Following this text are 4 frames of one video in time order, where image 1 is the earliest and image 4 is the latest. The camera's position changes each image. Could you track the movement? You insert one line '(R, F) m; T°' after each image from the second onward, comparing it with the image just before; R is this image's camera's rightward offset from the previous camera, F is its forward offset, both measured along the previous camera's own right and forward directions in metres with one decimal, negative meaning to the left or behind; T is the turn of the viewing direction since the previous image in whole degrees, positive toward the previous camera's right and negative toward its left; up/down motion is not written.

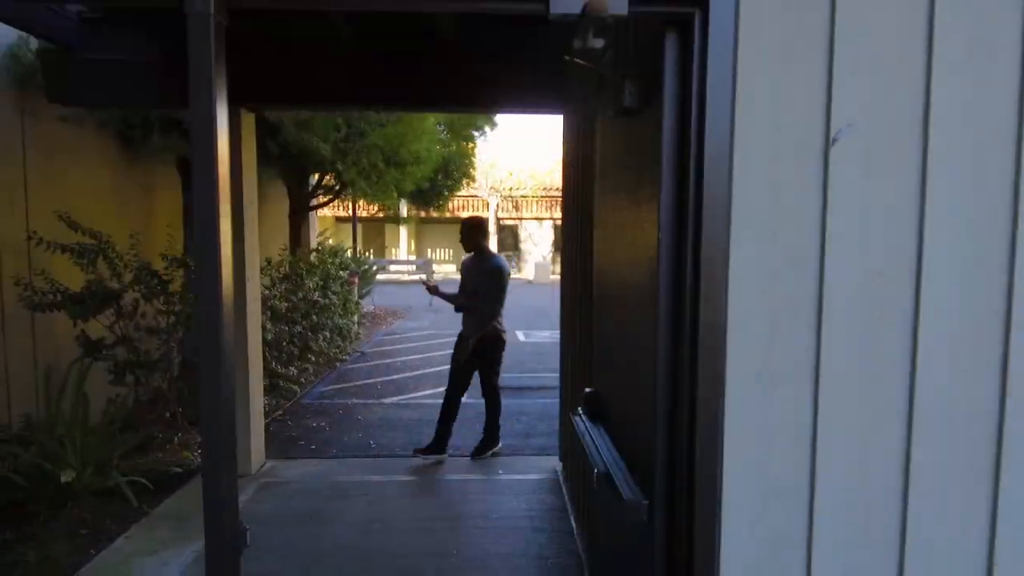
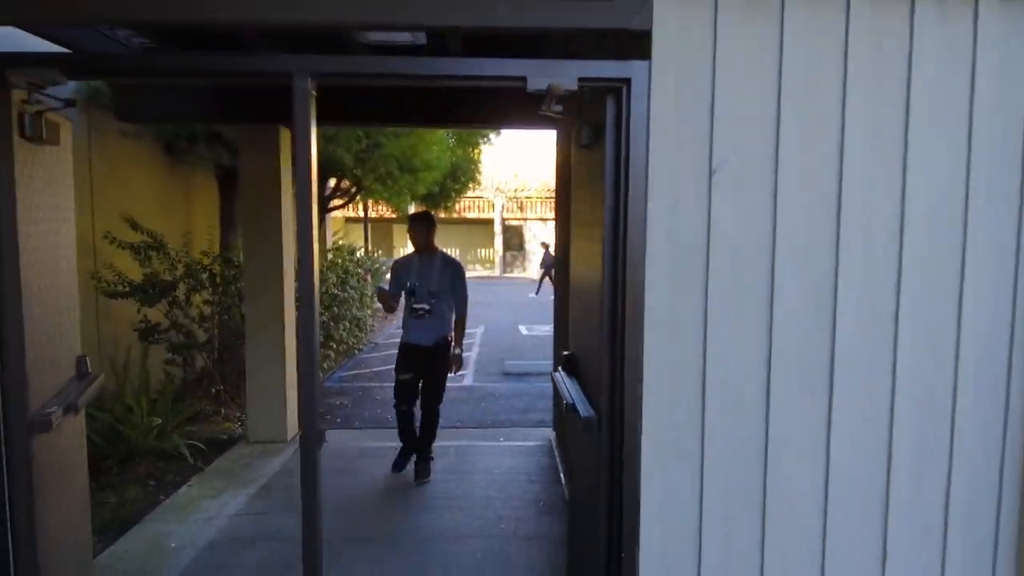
(+0.1, -0.8) m; -1°
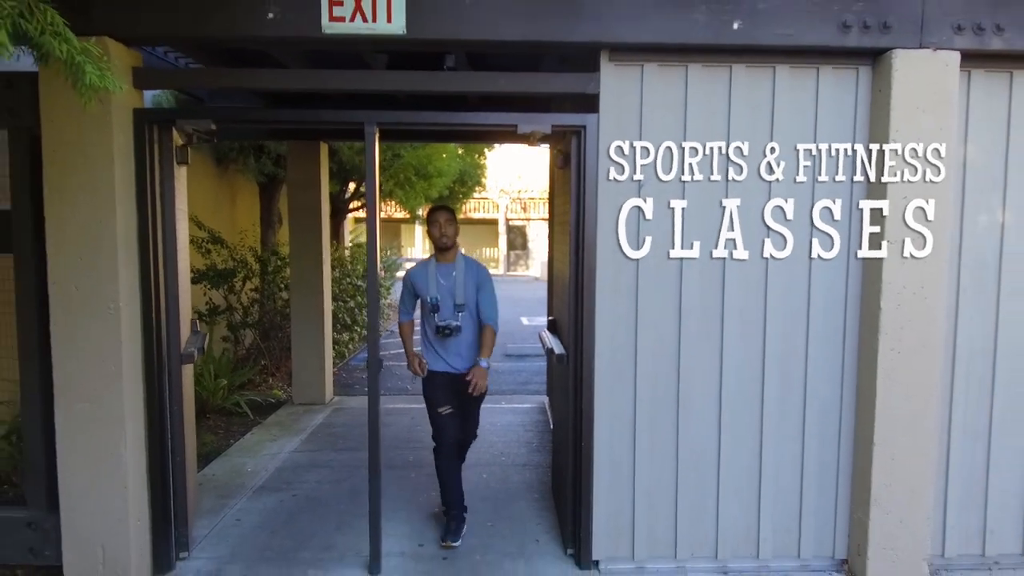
(0.0, -1.2) m; 0°
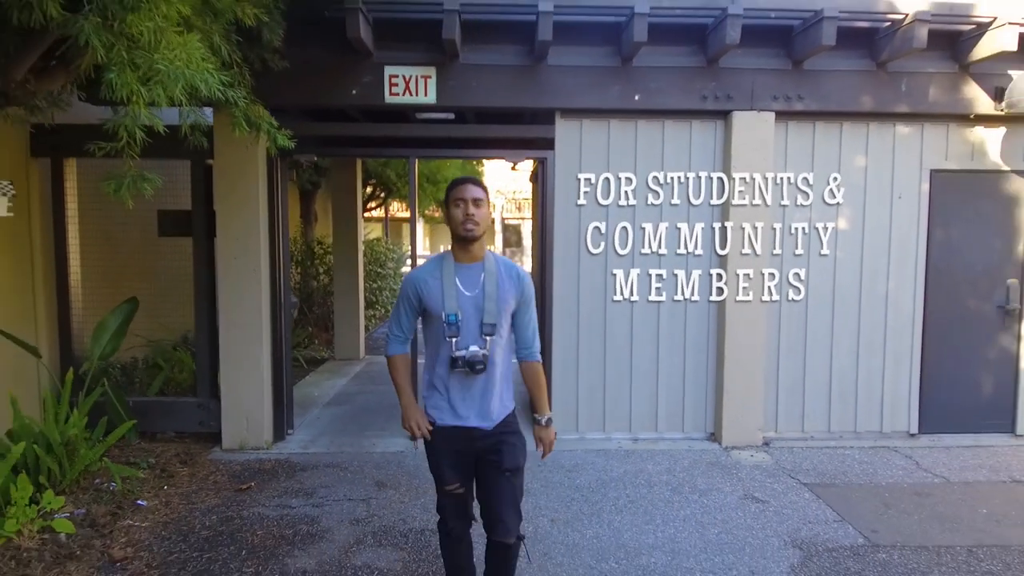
(+0.1, -2.2) m; 0°
